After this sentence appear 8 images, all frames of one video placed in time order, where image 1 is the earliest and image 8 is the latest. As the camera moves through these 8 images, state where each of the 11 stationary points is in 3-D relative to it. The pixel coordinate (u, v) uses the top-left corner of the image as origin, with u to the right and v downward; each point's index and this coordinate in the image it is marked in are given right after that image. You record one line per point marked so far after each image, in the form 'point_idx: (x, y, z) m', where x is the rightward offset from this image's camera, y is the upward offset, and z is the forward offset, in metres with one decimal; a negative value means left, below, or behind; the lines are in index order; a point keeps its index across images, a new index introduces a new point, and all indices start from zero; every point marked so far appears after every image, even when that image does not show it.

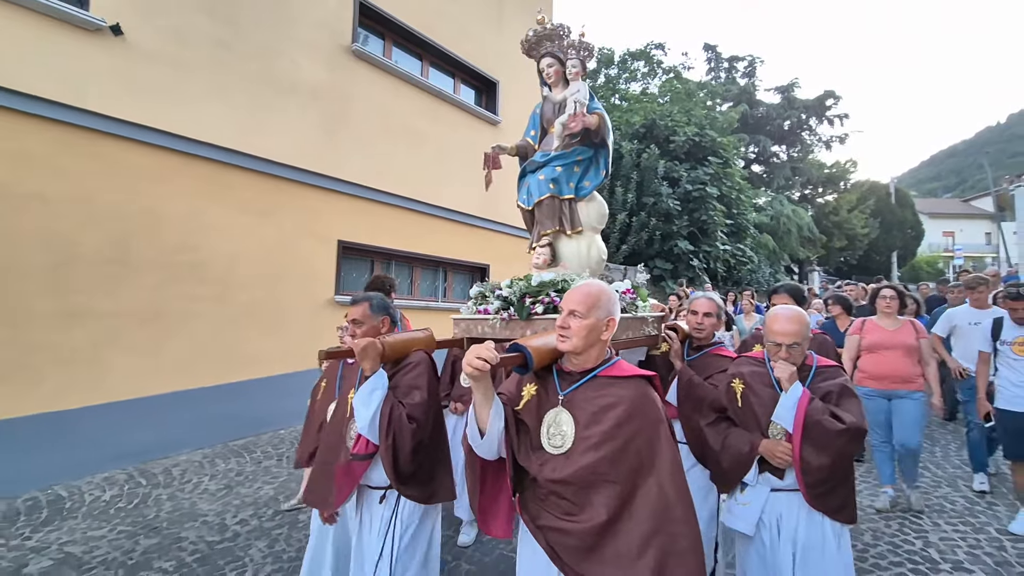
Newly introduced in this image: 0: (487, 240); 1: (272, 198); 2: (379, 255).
0: (-0.5, +0.9, +9.8) m
1: (-3.1, +1.2, +6.5) m
2: (-2.1, +0.5, +8.0) m
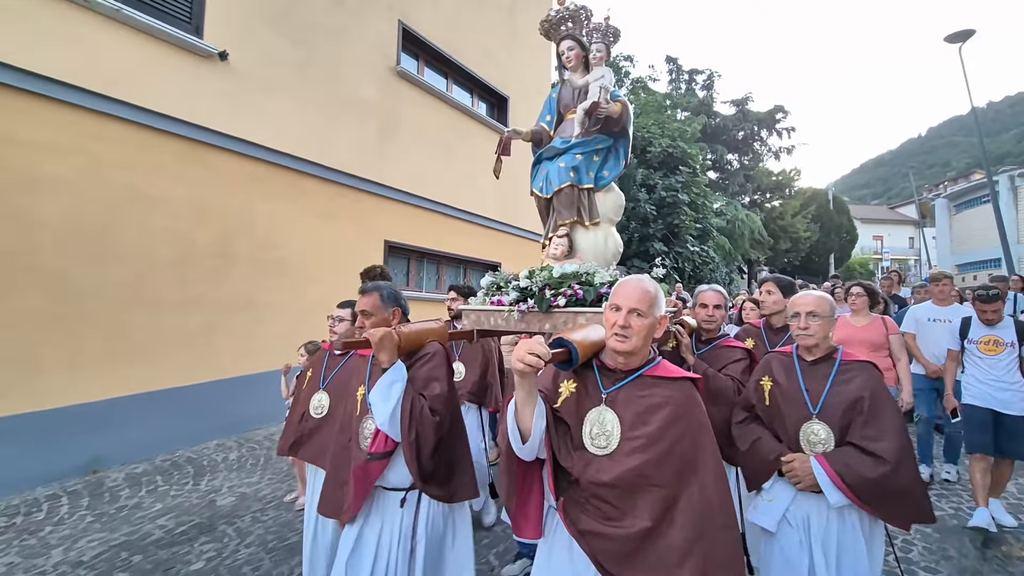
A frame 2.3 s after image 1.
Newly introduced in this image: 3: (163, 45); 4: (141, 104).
0: (-0.3, +1.0, +10.9) m
1: (-2.6, +1.2, +7.4) m
2: (-1.7, +0.6, +9.0) m
3: (-3.7, +2.6, +5.5) m
4: (-3.8, +1.9, +5.4) m
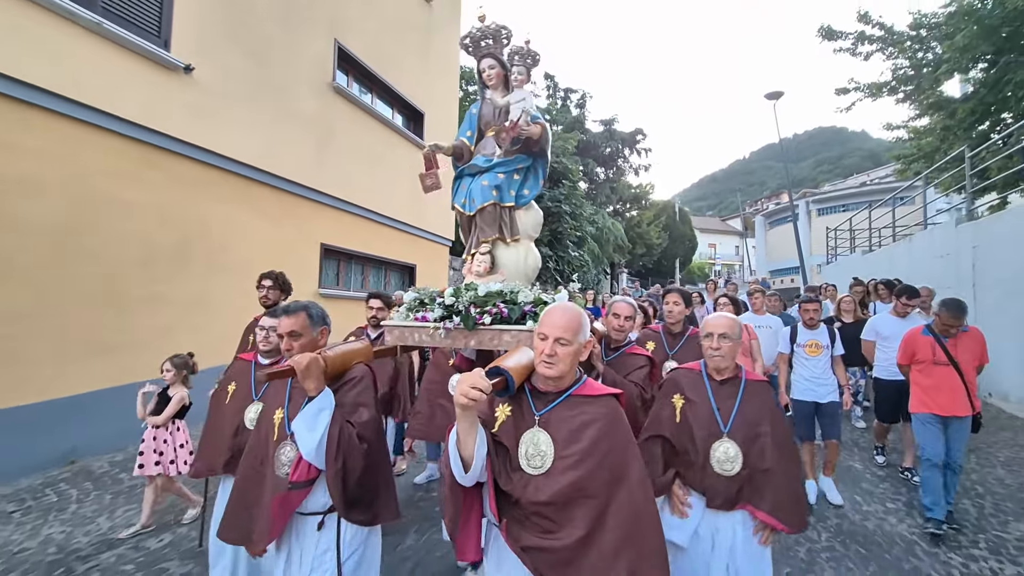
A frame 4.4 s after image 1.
0: (-2.3, +1.0, +11.9) m
1: (-3.6, +1.2, +7.9) m
2: (-3.2, +0.6, +9.7) m
3: (-4.2, +2.6, +5.8) m
4: (-4.3, +1.9, +5.7) m
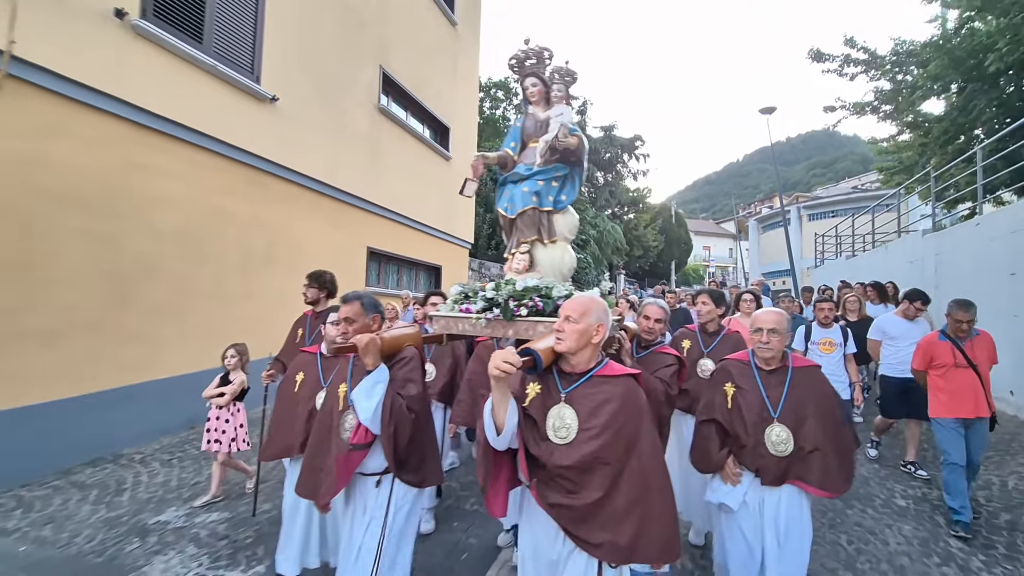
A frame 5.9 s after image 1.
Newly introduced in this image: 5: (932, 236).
0: (-1.8, +1.1, +13.1) m
1: (-3.1, +1.3, +9.1) m
2: (-2.7, +0.7, +10.9) m
3: (-3.7, +2.7, +7.0) m
4: (-3.7, +2.0, +6.9) m
5: (+8.0, +1.0, +9.8) m
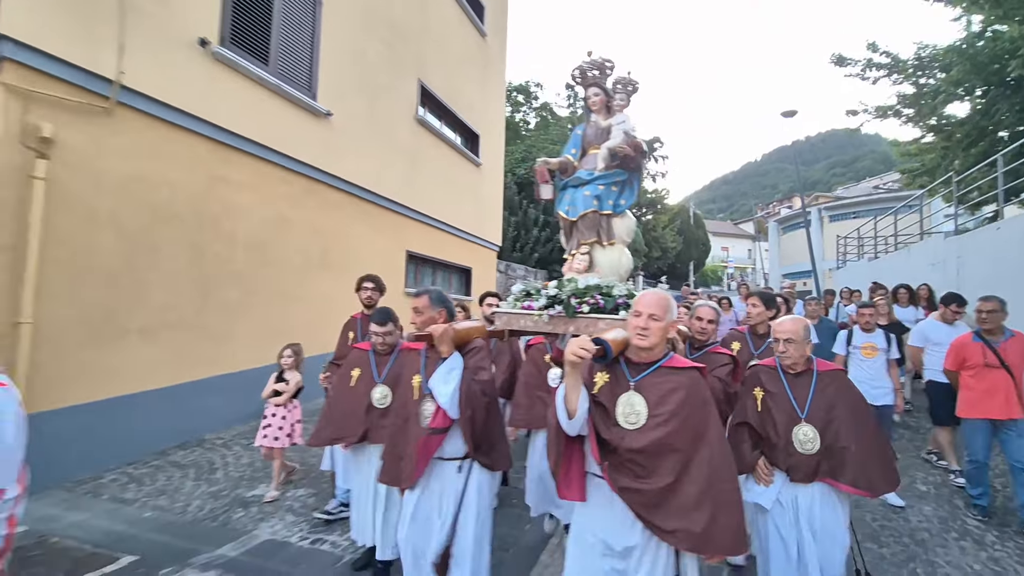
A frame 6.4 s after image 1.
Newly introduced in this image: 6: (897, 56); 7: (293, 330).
0: (-1.1, +1.0, +13.6) m
1: (-2.5, +1.3, +9.7) m
2: (-2.0, +0.6, +11.4) m
3: (-3.1, +2.6, +7.6) m
4: (-3.2, +1.9, +7.5) m
5: (+8.7, +1.0, +10.1) m
6: (+10.9, +6.6, +14.6) m
7: (-3.3, -0.6, +7.6) m
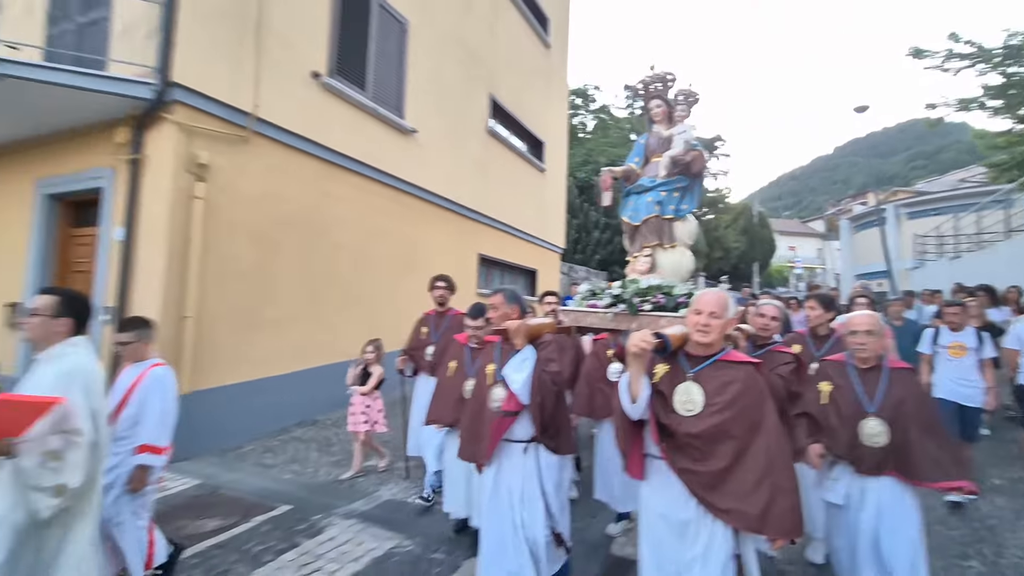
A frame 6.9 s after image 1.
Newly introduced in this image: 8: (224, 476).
0: (+0.7, +1.0, +14.2) m
1: (-1.2, +1.2, +10.4) m
2: (-0.5, +0.6, +12.1) m
3: (-2.0, +2.6, +8.4) m
4: (-2.1, +1.9, +8.3) m
5: (+10.0, +1.0, +9.7) m
6: (+12.7, +6.6, +13.9) m
7: (-2.1, -0.6, +8.5) m
8: (-2.8, -1.8, +5.0) m
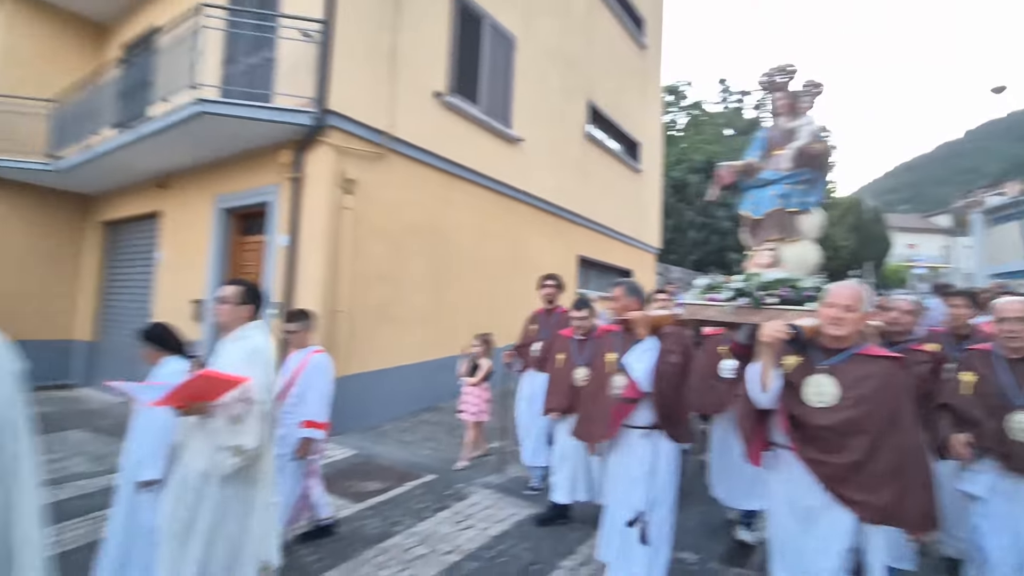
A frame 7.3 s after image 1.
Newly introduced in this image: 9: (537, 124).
0: (+3.4, +1.0, +14.3) m
1: (+0.9, +1.3, +10.9) m
2: (+1.9, +0.6, +12.4) m
3: (-0.2, +2.6, +9.0) m
4: (-0.3, +1.9, +8.9) m
5: (+11.8, +1.0, +8.3) m
6: (+15.2, +6.6, +12.1) m
7: (-0.3, -0.6, +9.1) m
8: (-1.6, -1.8, +5.8) m
9: (+0.5, +3.2, +10.1) m
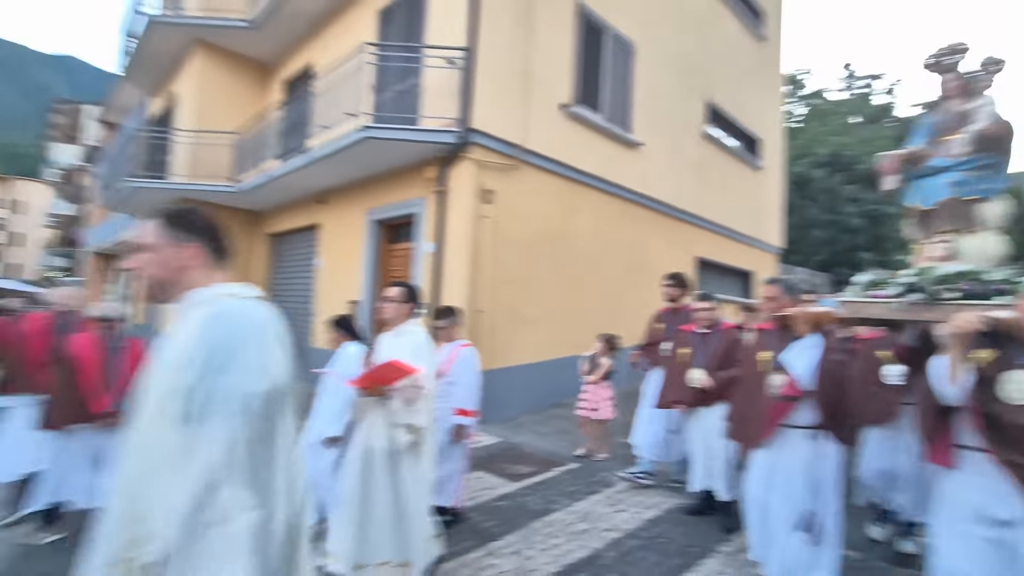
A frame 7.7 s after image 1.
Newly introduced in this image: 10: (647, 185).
0: (+6.4, +0.9, +13.8) m
1: (+3.4, +1.2, +10.8) m
2: (+4.6, +0.6, +12.2) m
3: (+1.9, +2.6, +9.3) m
4: (+1.8, +1.9, +9.2) m
5: (+13.7, +1.0, +6.3) m
6: (+17.6, +6.6, +9.5) m
7: (+1.9, -0.7, +9.3) m
8: (0.0, -1.8, +6.3) m
9: (+2.9, +3.2, +10.2) m
10: (+2.6, +2.0, +9.9) m
